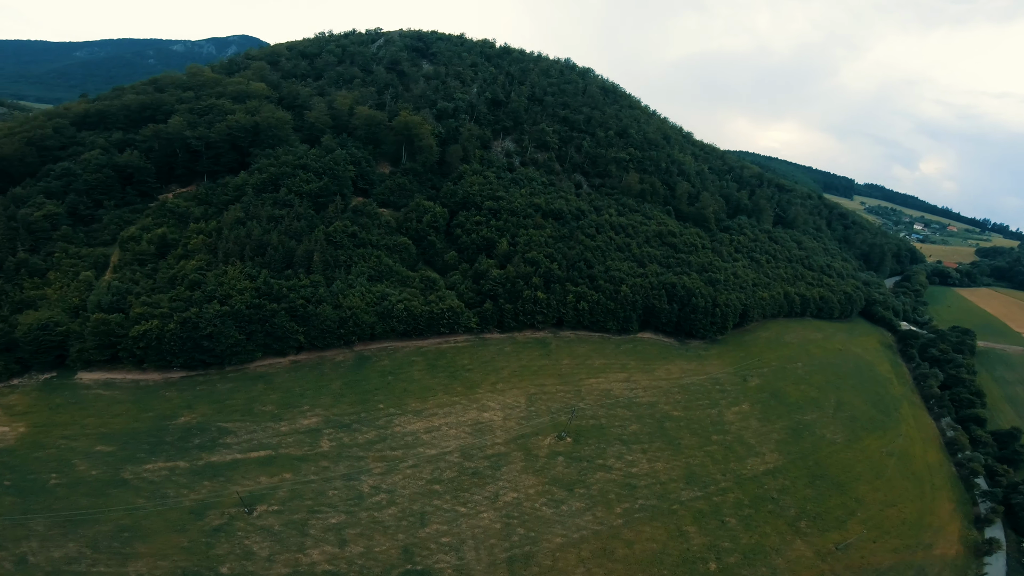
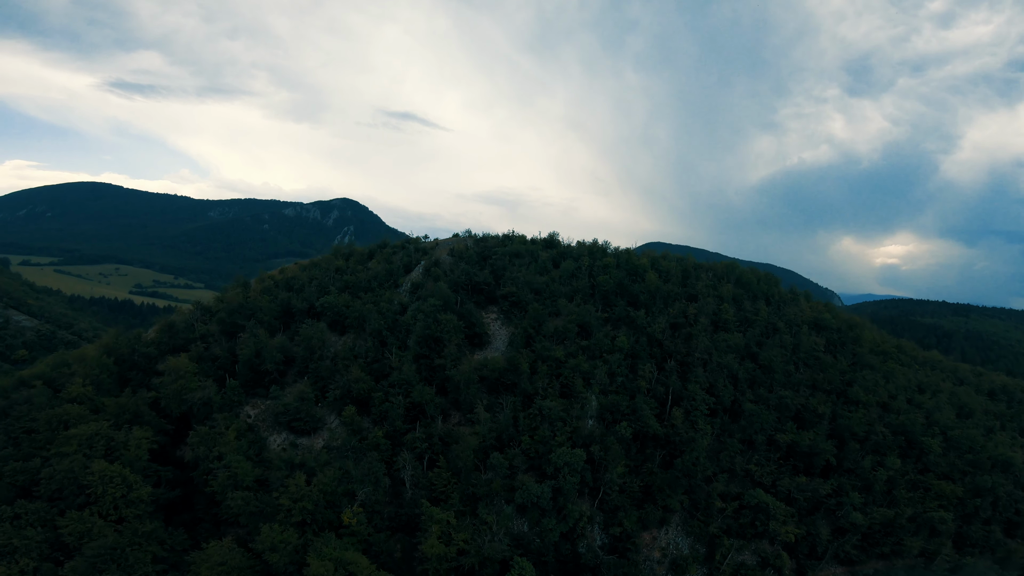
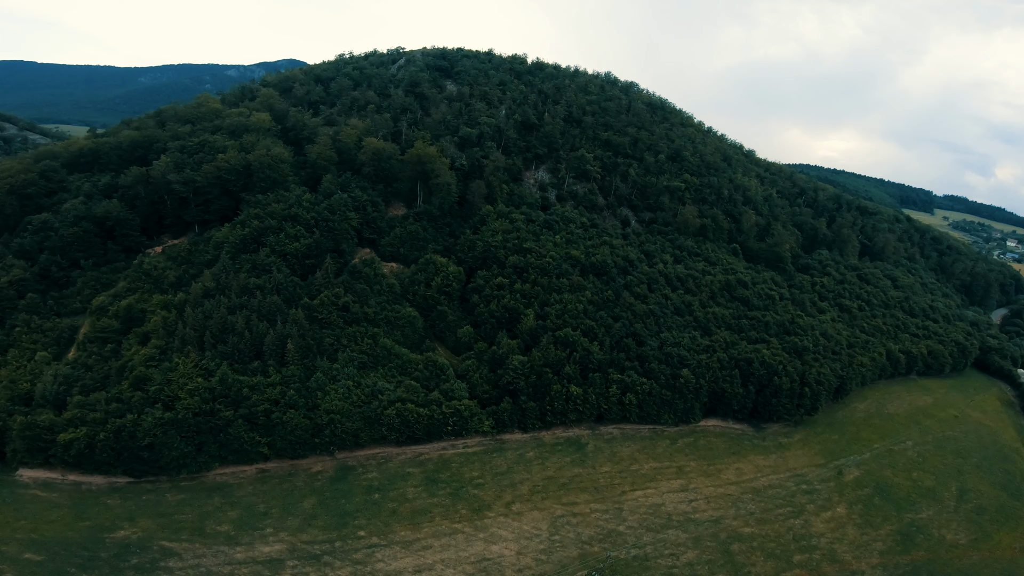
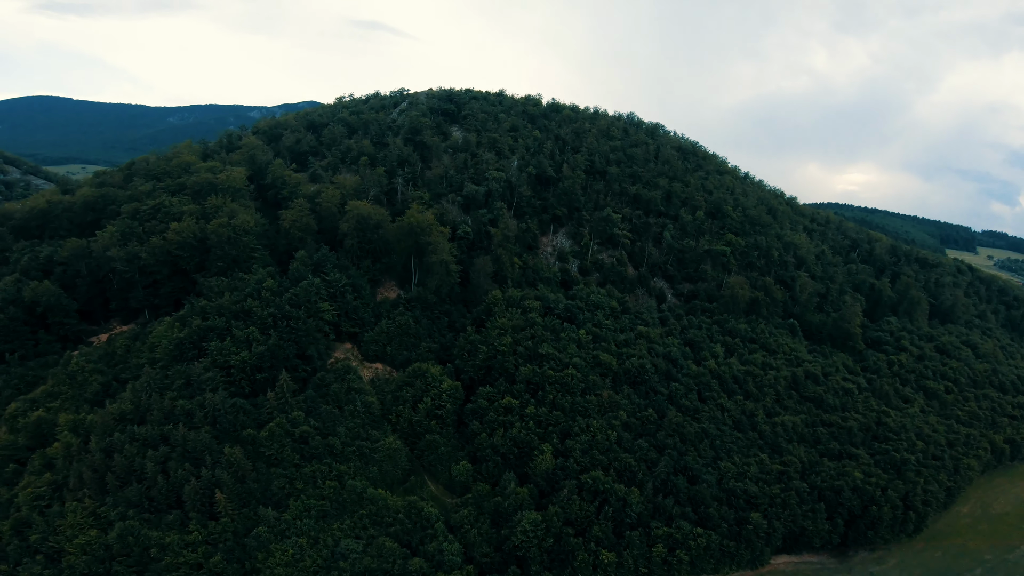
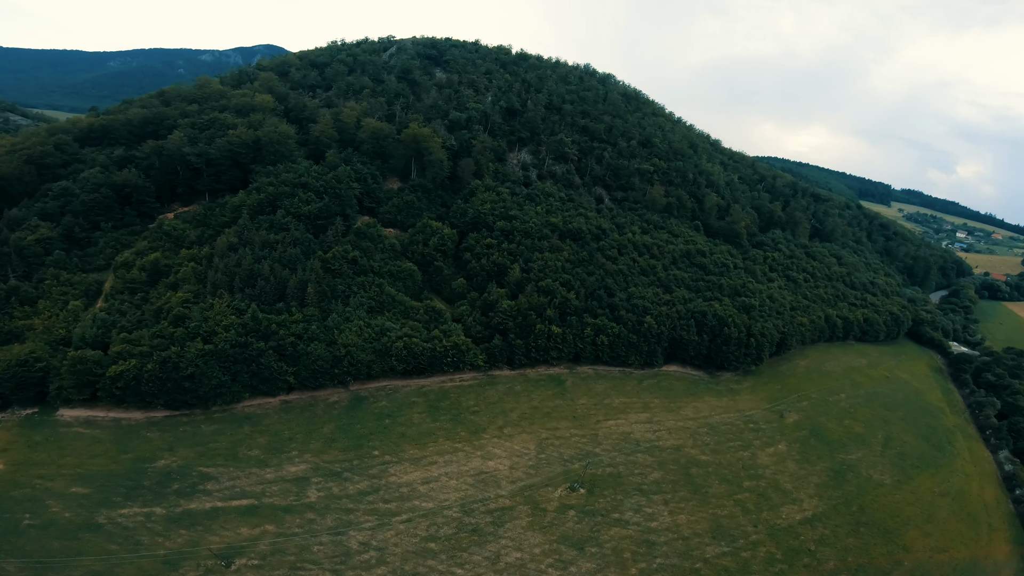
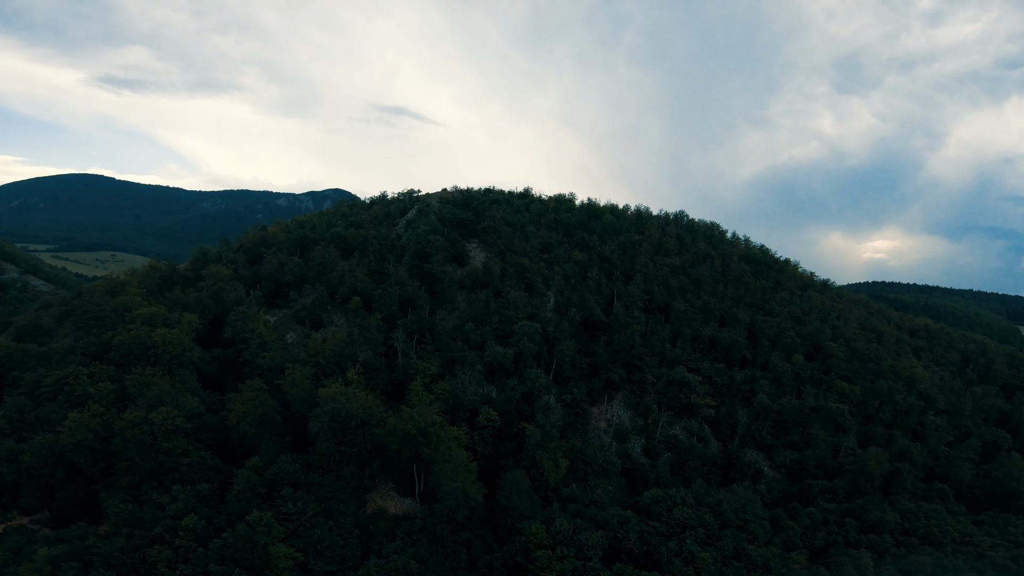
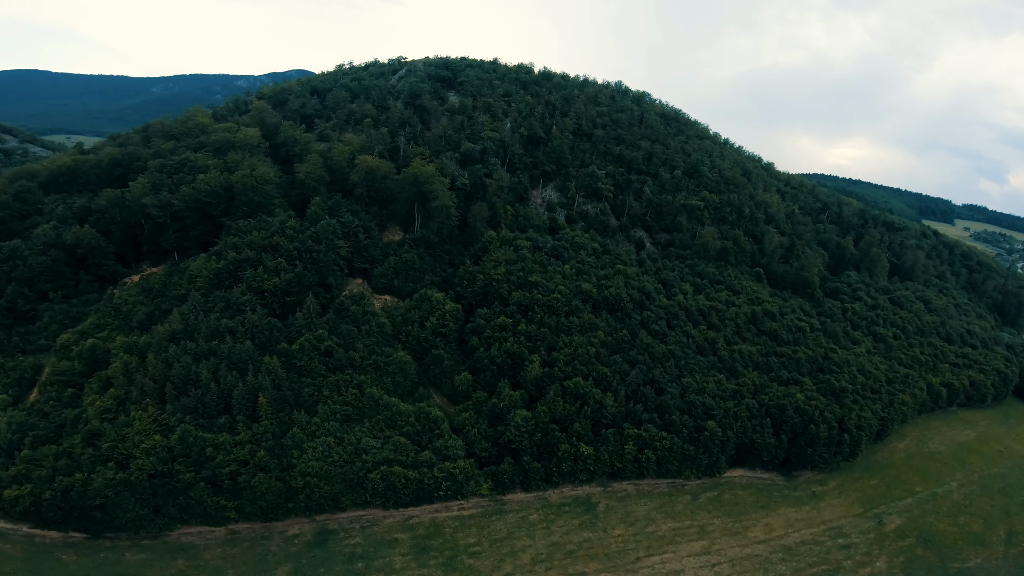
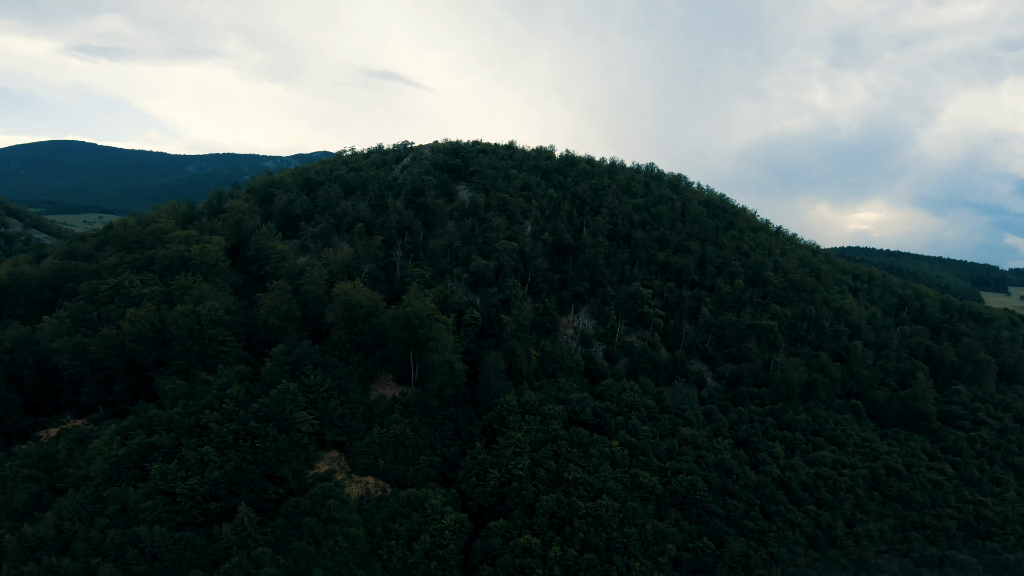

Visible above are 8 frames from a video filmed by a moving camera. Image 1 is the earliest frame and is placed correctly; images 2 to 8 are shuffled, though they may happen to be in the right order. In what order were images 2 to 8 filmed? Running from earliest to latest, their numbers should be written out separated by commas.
5, 3, 7, 4, 8, 6, 2
